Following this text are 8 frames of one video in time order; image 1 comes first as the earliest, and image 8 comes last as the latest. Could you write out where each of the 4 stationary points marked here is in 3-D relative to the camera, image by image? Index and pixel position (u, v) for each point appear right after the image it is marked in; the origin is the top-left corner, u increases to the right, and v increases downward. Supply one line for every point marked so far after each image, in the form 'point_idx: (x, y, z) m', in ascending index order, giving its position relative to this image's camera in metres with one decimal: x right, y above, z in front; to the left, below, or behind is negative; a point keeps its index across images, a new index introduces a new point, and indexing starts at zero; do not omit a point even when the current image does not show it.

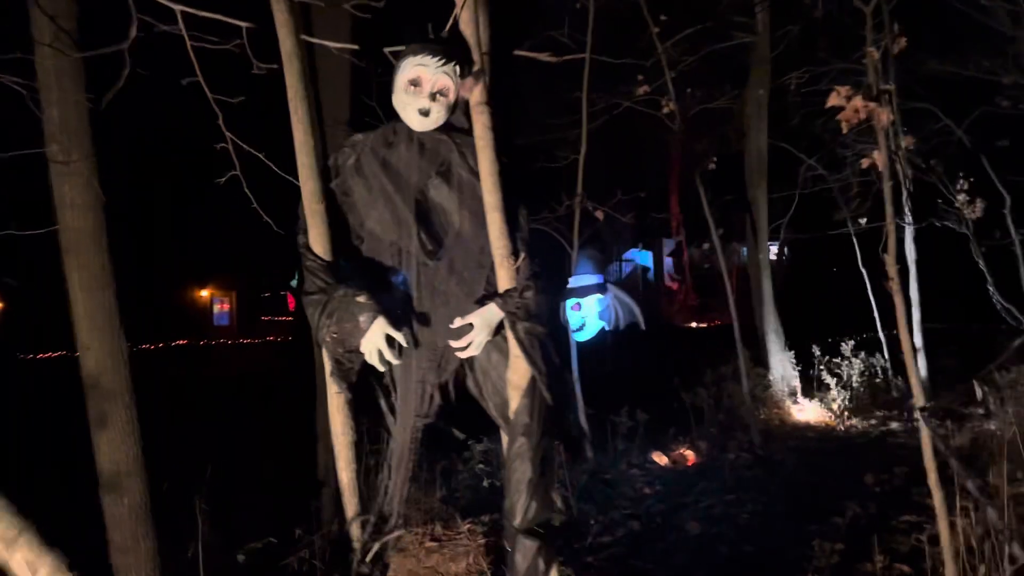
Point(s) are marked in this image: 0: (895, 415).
0: (+5.3, -1.8, +11.9) m
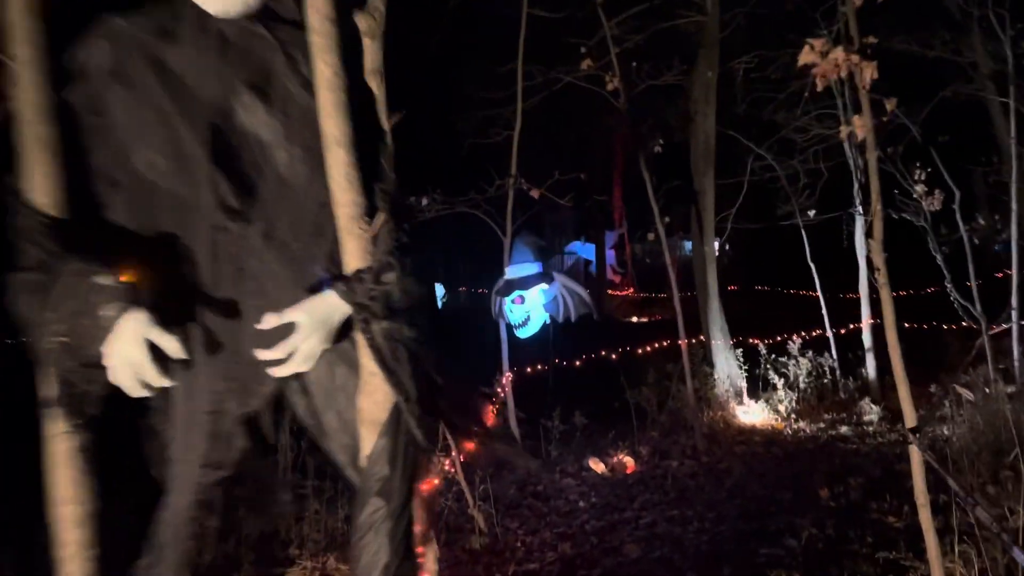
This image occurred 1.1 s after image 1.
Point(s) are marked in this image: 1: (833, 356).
0: (+4.4, -1.7, +11.3) m
1: (+4.8, -1.0, +12.7) m
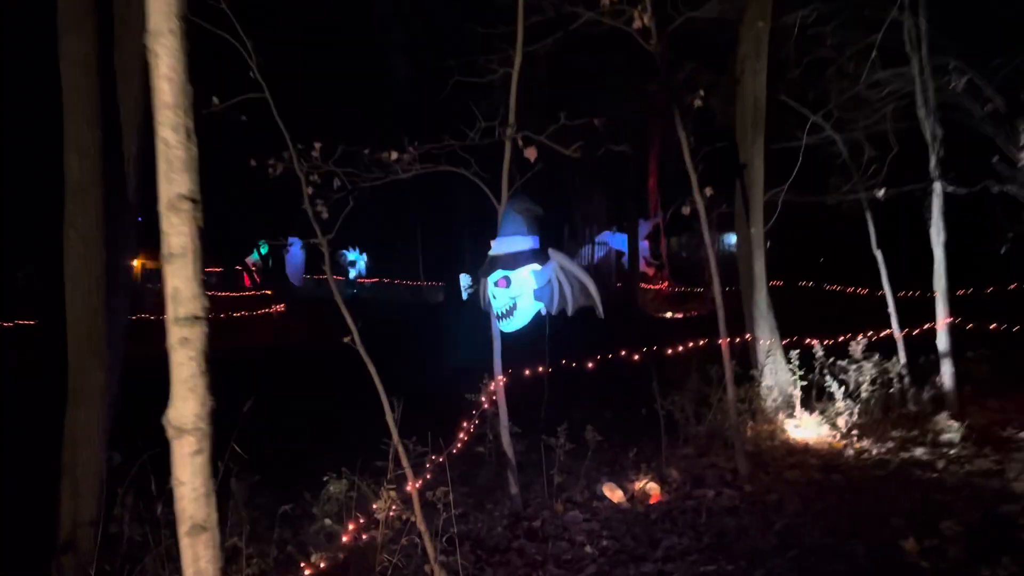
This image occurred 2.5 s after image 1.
0: (+4.4, -1.7, +9.3) m
1: (+4.9, -0.9, +10.7) m
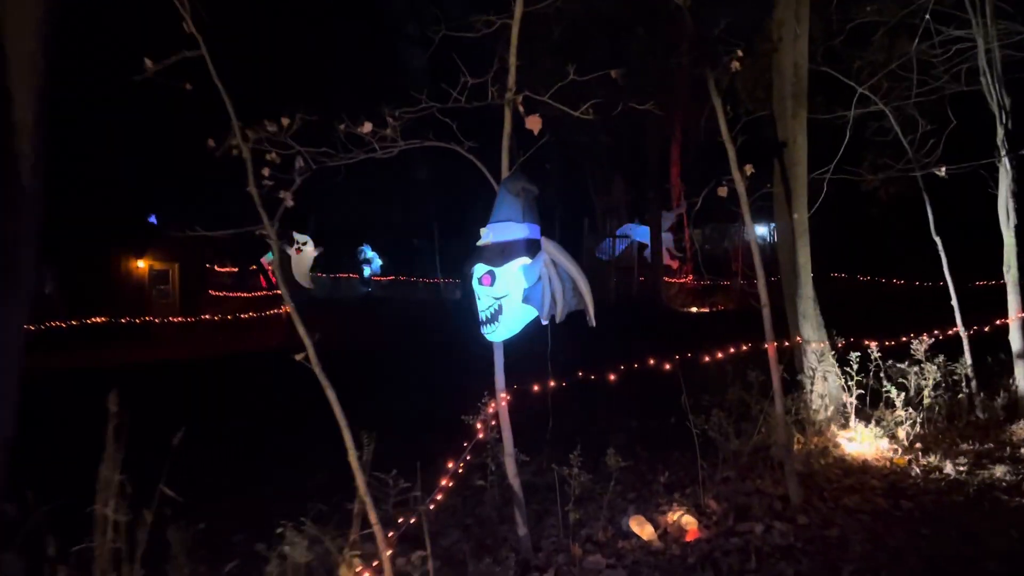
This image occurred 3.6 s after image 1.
0: (+4.5, -1.6, +8.1) m
1: (+5.0, -0.8, +9.4) m
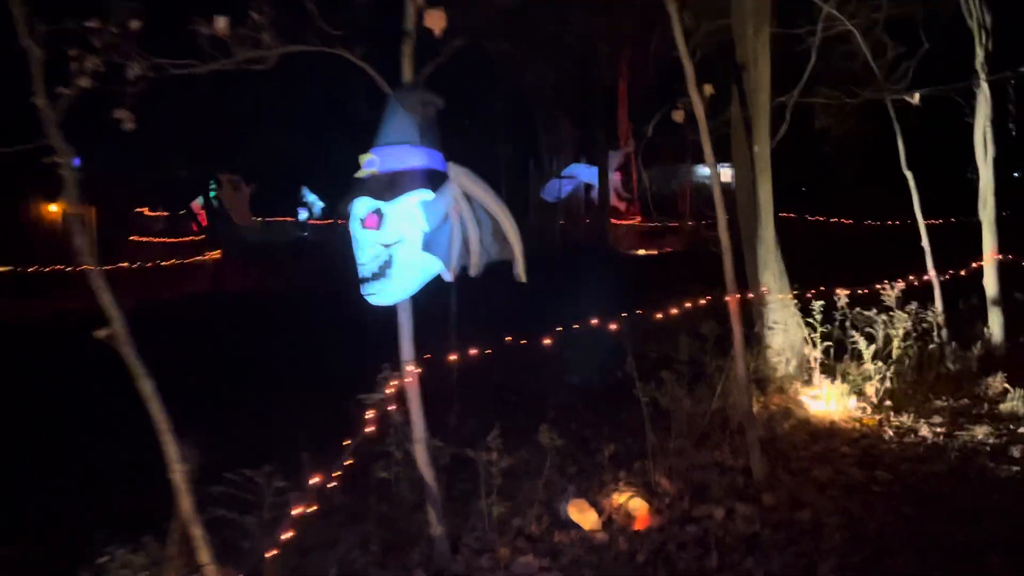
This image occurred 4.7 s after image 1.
0: (+3.9, -1.1, +7.3) m
1: (+4.3, -0.2, +8.6) m
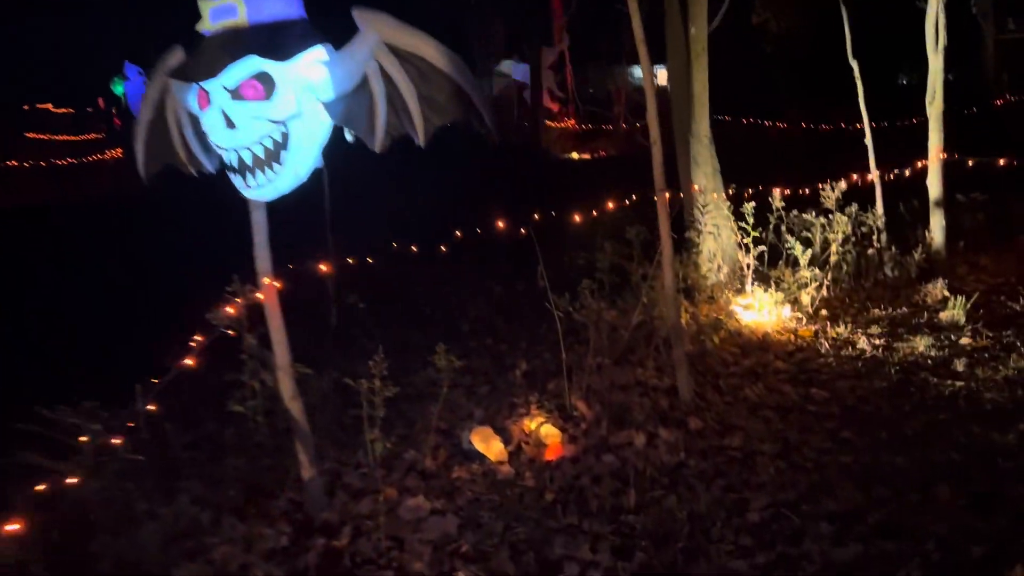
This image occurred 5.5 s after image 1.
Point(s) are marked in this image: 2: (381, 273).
0: (+3.1, -0.3, +6.8) m
1: (+3.5, +0.7, +8.1) m
2: (-1.2, +0.1, +7.9) m
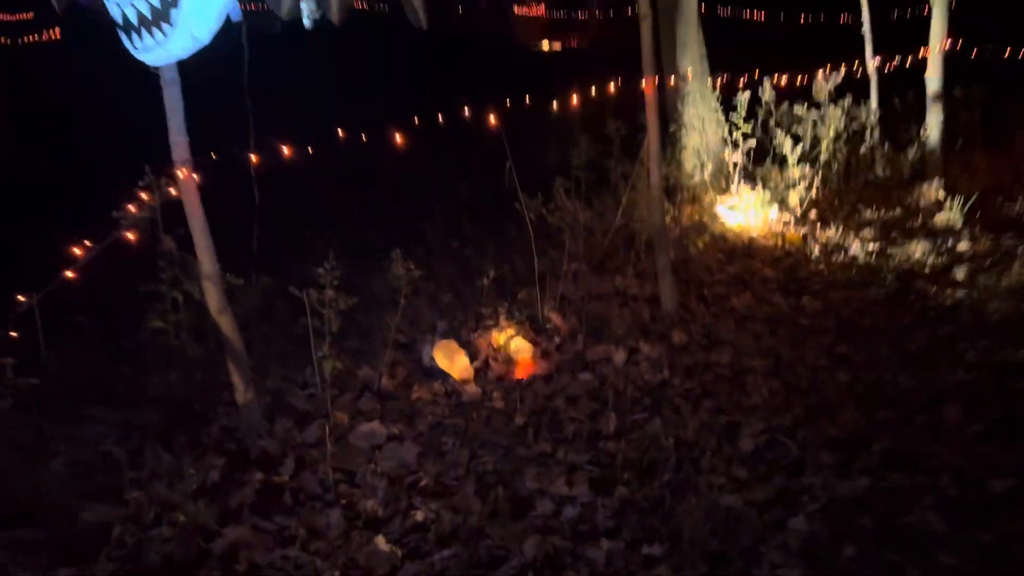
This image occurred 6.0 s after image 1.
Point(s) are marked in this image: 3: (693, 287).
0: (+2.9, +0.5, +6.4) m
1: (+3.2, +1.6, +7.5) m
2: (-1.5, +1.0, +7.3) m
3: (+1.1, 0.0, +5.2) m
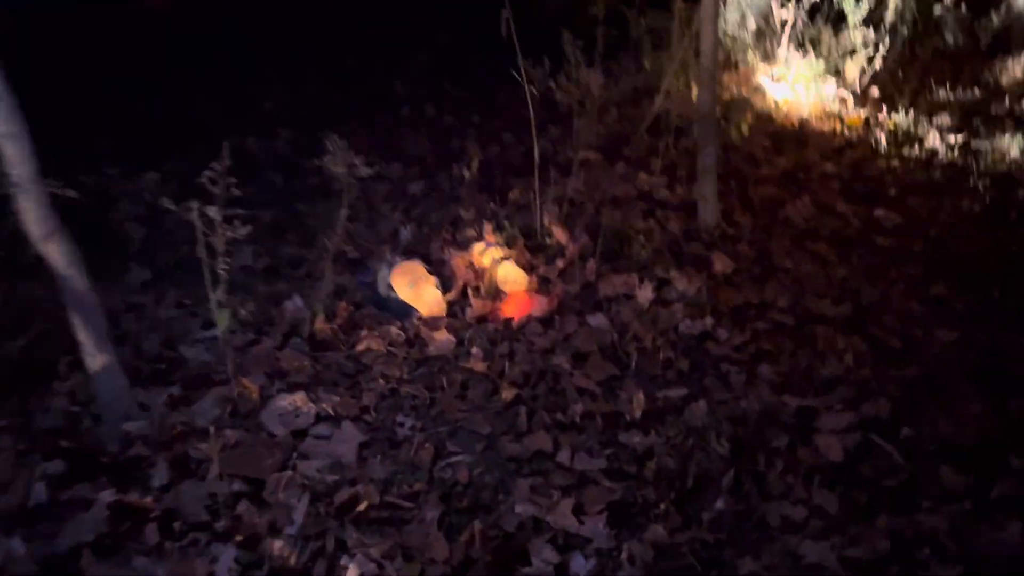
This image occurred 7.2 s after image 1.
0: (+2.8, +1.1, +5.2) m
1: (+3.2, +2.4, +6.1) m
2: (-1.5, +1.9, +5.8) m
3: (+1.0, +0.5, +4.0) m
